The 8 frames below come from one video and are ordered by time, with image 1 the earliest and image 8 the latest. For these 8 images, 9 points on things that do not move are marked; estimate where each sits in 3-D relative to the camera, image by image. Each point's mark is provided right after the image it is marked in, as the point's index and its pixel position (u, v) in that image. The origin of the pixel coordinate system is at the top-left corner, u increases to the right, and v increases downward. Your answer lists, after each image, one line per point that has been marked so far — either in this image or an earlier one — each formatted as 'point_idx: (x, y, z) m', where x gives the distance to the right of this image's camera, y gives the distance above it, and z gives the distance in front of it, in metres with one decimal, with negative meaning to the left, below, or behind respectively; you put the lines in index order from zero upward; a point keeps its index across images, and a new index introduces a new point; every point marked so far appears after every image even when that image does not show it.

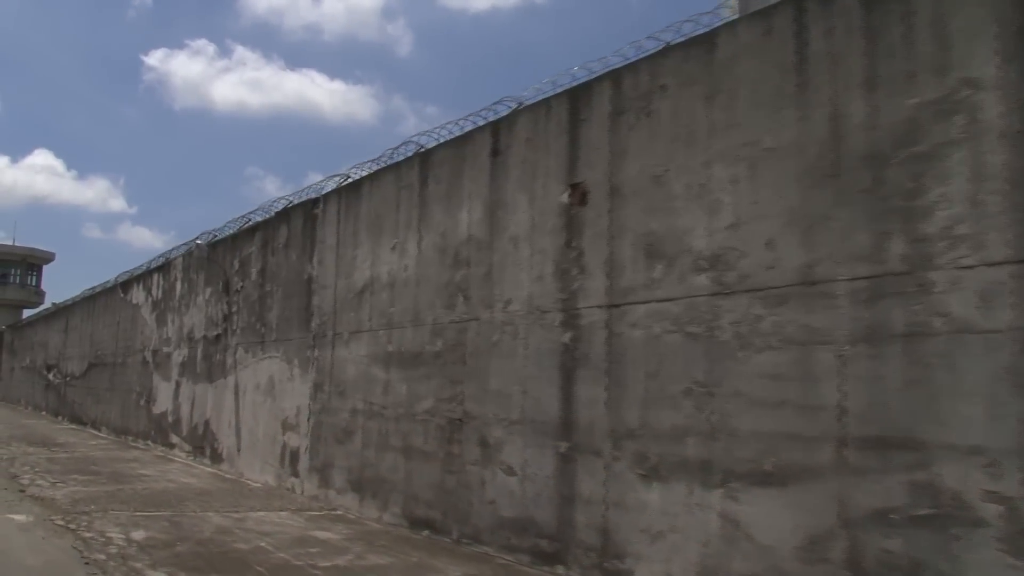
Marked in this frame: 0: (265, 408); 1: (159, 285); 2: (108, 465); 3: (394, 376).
0: (-3.9, -1.9, +9.9) m
1: (-7.9, 0.0, +14.2) m
2: (-7.0, -3.1, +11.1) m
3: (-1.4, -1.0, +7.5) m
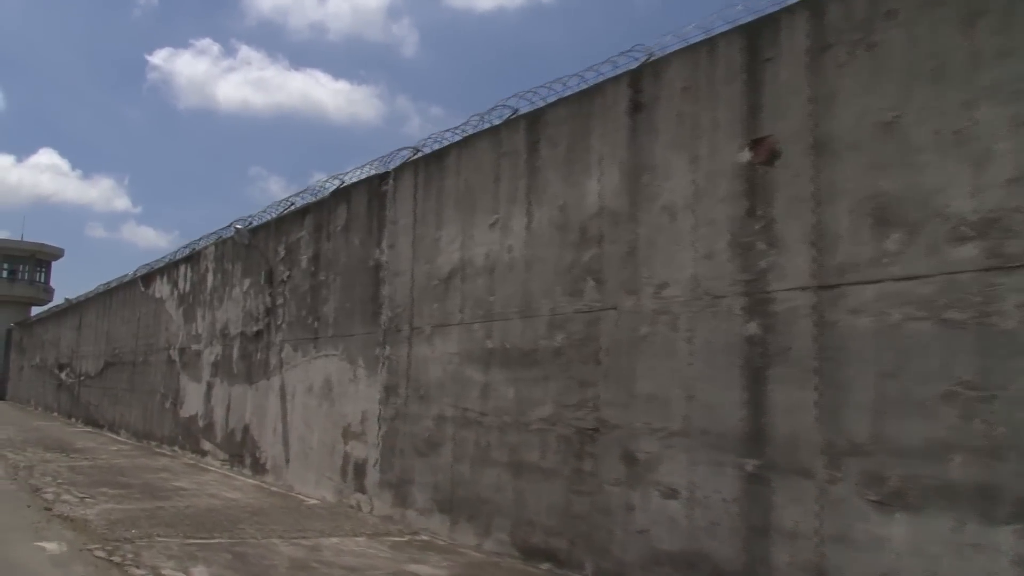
0: (-2.6, -1.7, +8.7) m
1: (-6.7, +0.2, +13.0) m
2: (-5.8, -2.9, +9.9) m
3: (-0.2, -0.9, +6.3) m
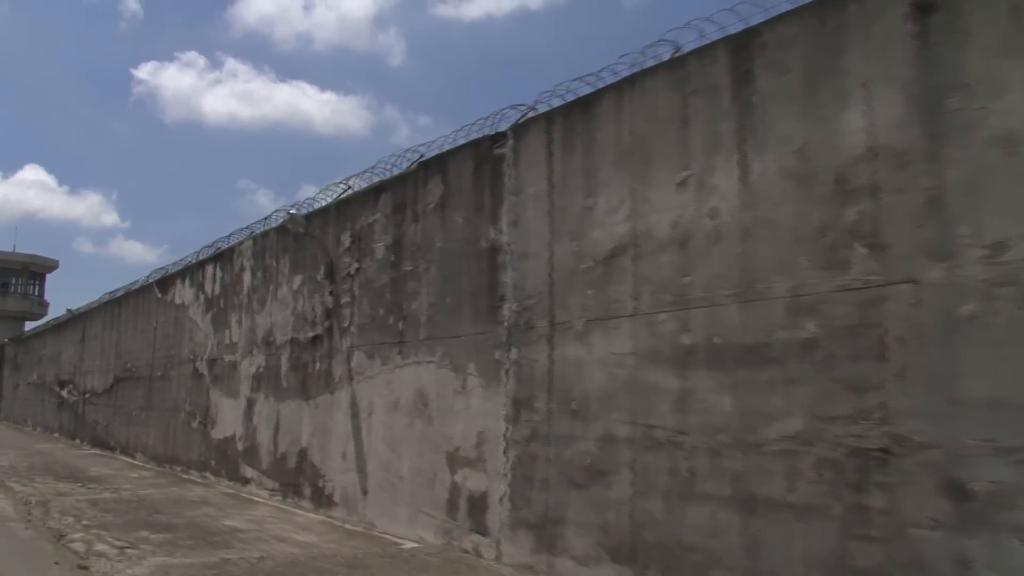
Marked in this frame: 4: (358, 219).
0: (-1.1, -1.6, +7.0) m
1: (-5.3, +0.2, +11.3) m
2: (-4.3, -2.9, +8.1) m
3: (+1.4, -0.7, +4.8) m
4: (-2.0, +0.9, +8.1) m
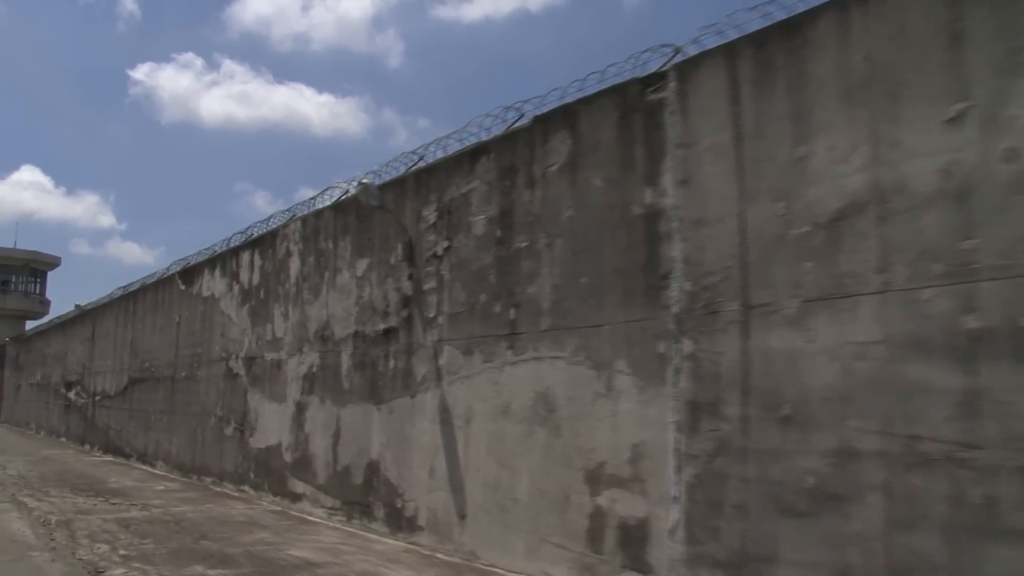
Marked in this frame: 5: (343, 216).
0: (+0.2, -1.4, +5.8) m
1: (-4.1, +0.3, +10.0) m
2: (-3.1, -2.7, +6.8) m
3: (+2.7, -0.5, +3.5) m
4: (-0.7, +1.1, +6.9) m
5: (-2.2, +0.9, +8.2) m
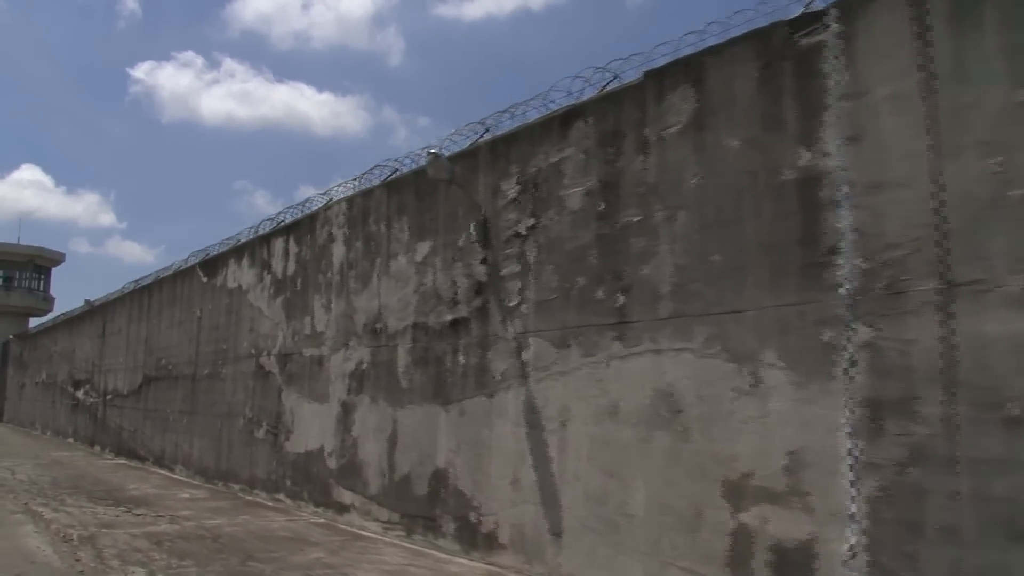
0: (+1.0, -1.3, +4.9) m
1: (-3.2, +0.5, +9.1) m
2: (-2.2, -2.5, +5.9) m
3: (+3.6, -0.4, +2.7) m
4: (+0.2, +1.2, +6.0) m
5: (-1.3, +1.1, +7.3) m
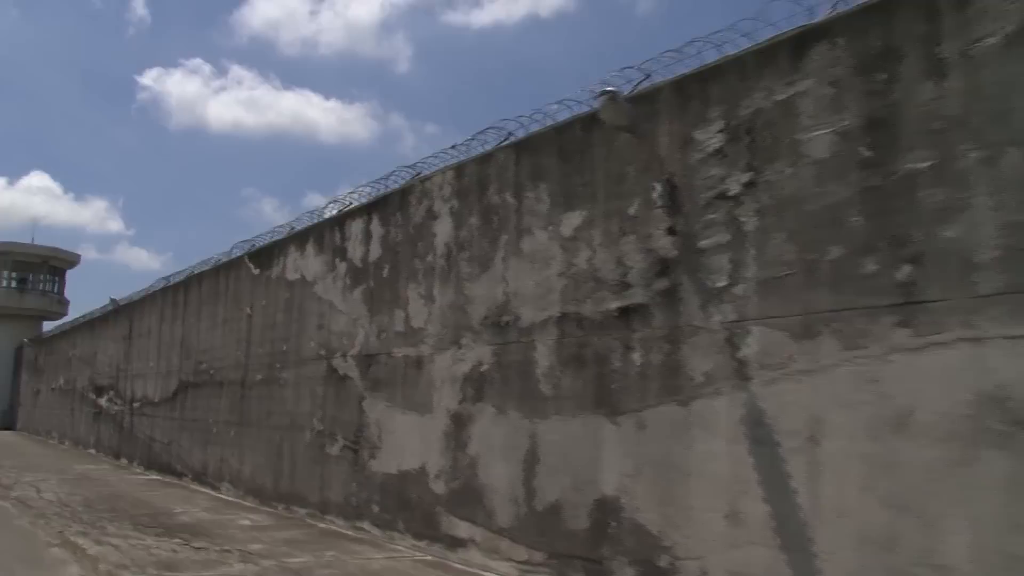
0: (+2.5, -1.1, +3.5) m
1: (-1.7, +0.6, +7.7) m
2: (-0.7, -2.4, +4.5) m
3: (+5.1, -0.1, +1.4) m
4: (+1.7, +1.4, +4.7) m
5: (+0.2, +1.2, +6.0) m
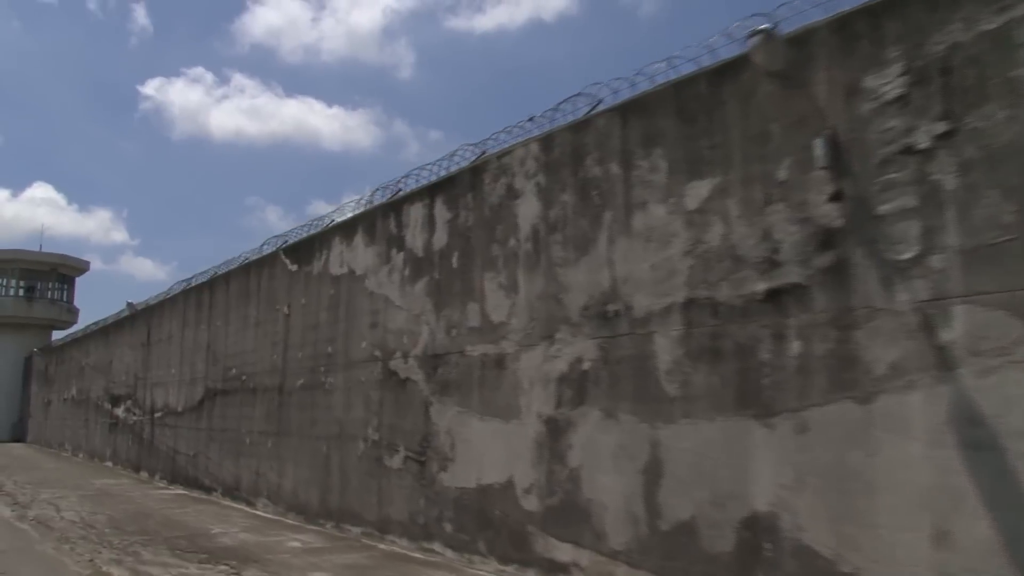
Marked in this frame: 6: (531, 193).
0: (+3.4, -0.9, +2.7) m
1: (-0.9, +0.7, +6.9) m
2: (+0.2, -2.2, +3.7) m
3: (+6.0, +0.1, +0.6) m
4: (+2.5, +1.6, +3.9) m
5: (+1.1, +1.4, +5.2) m
6: (+0.2, +0.9, +6.0) m
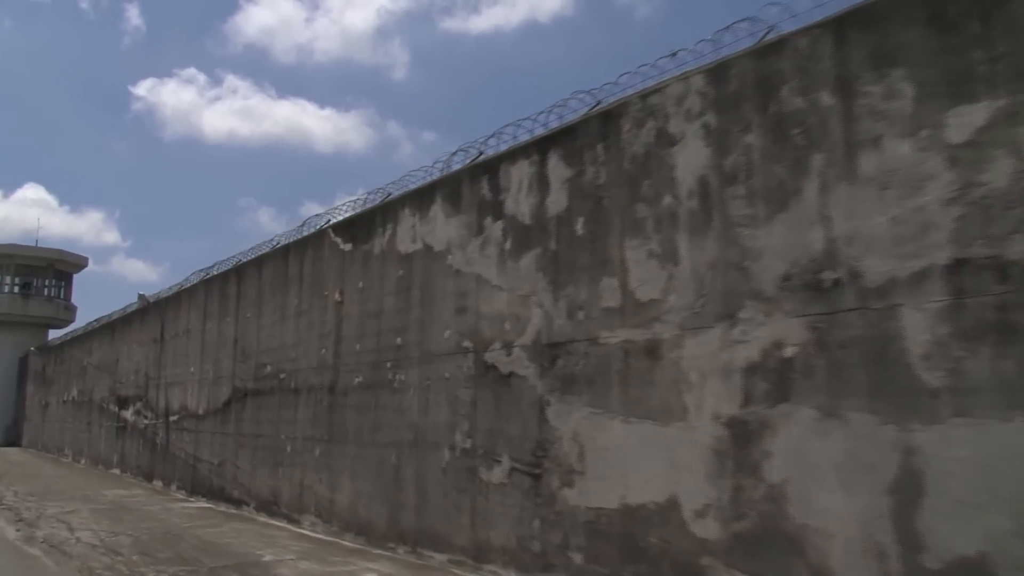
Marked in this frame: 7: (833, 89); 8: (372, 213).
0: (+4.7, -0.7, +1.6) m
1: (+0.3, +0.9, +5.7) m
2: (+1.4, -2.0, +2.5) m
3: (+7.3, +0.4, -0.5) m
4: (+3.7, +1.8, +2.8) m
5: (+2.2, +1.6, +4.0) m
6: (+1.4, +1.1, +4.8) m
7: (+2.1, +1.3, +4.1) m
8: (-1.8, +0.9, +7.7) m
